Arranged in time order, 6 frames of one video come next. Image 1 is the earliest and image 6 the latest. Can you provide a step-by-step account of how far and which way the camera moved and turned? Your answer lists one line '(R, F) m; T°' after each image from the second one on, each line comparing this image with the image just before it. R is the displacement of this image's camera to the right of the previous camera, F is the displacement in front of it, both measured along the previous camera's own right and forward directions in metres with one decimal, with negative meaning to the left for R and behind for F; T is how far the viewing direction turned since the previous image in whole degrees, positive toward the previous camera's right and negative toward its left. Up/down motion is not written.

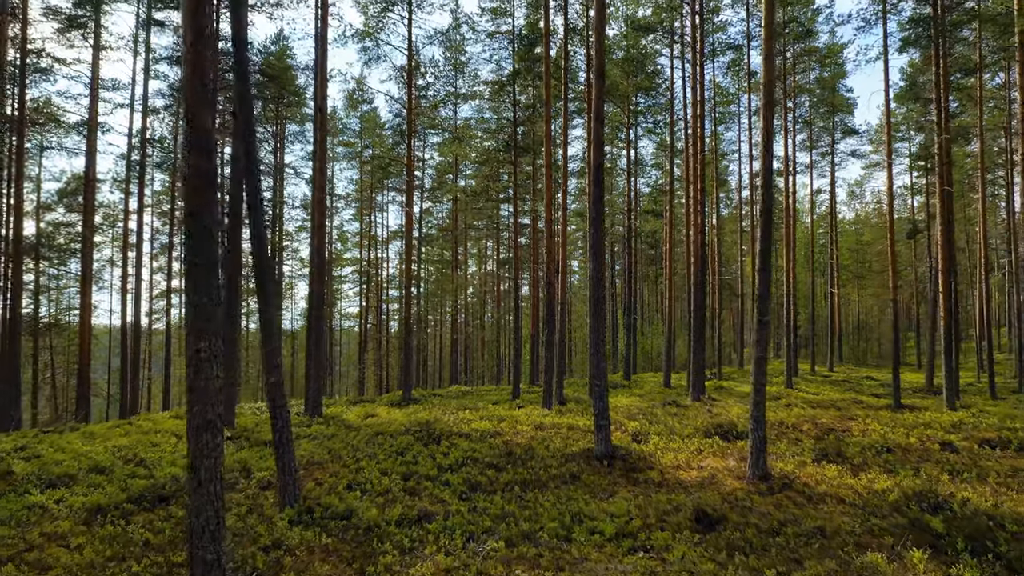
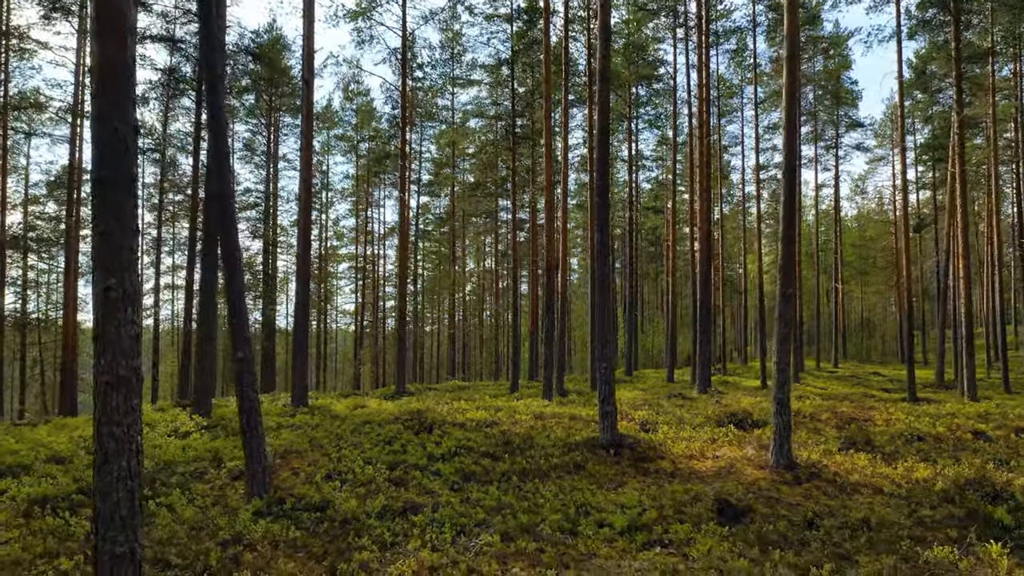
(0.0, +0.7) m; 0°
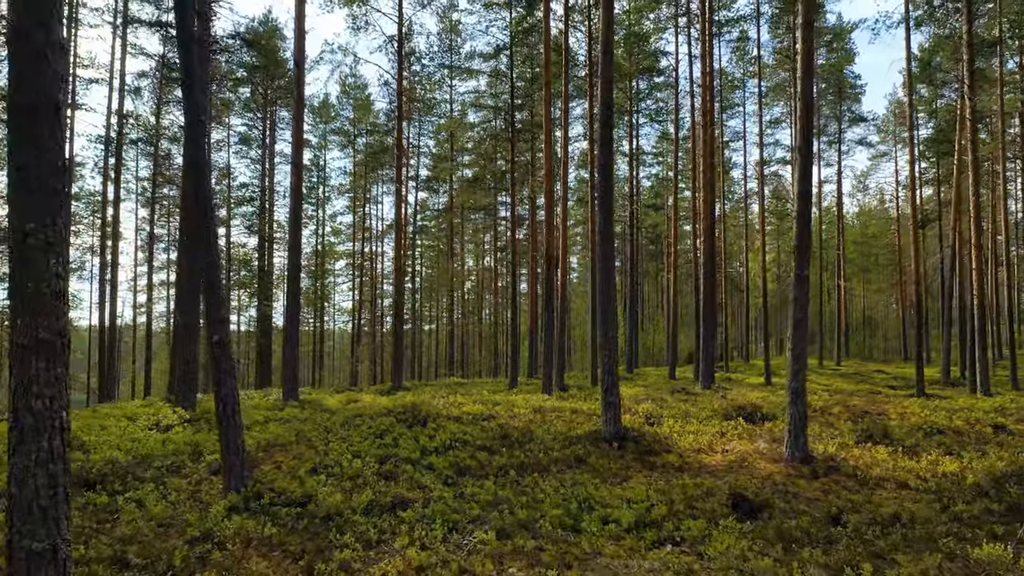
(0.0, +0.4) m; 0°
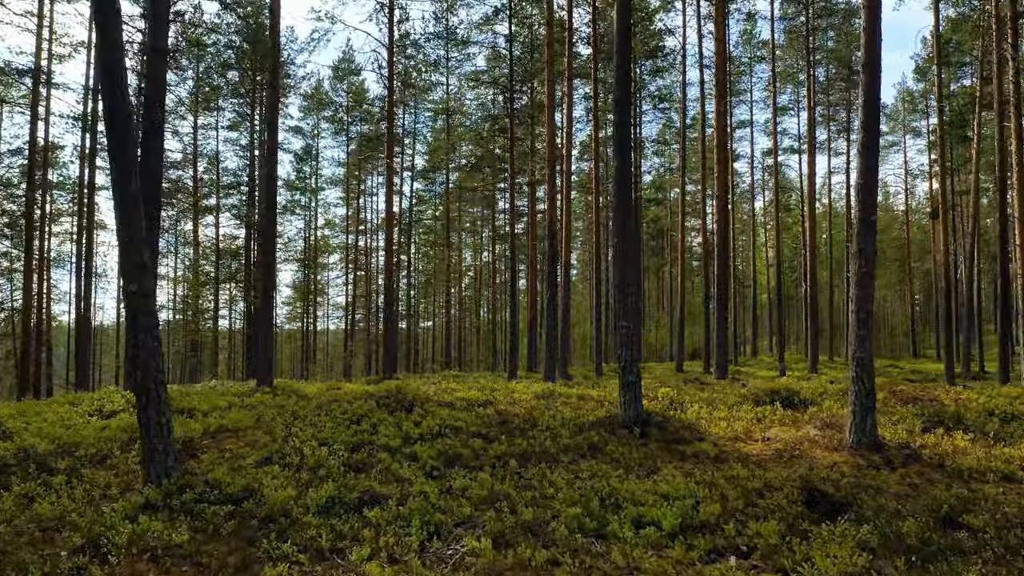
(0.0, +1.2) m; 0°
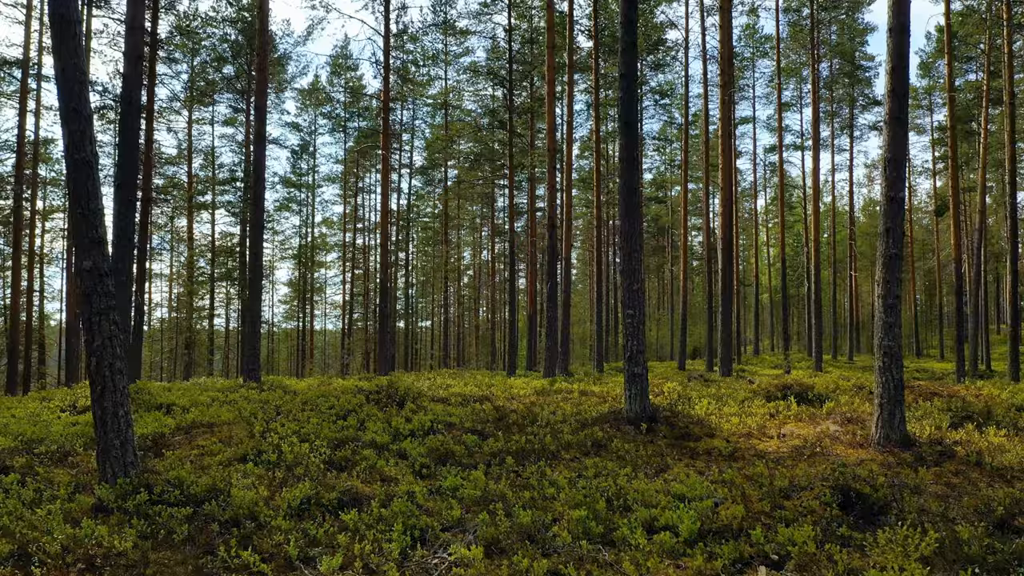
(0.0, +0.4) m; 0°
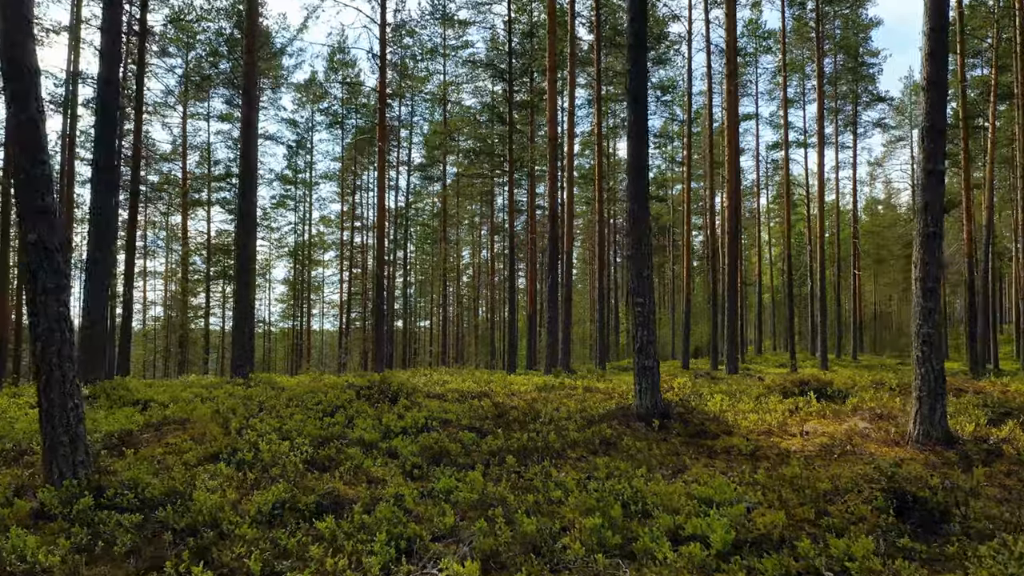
(0.0, +0.4) m; 0°
